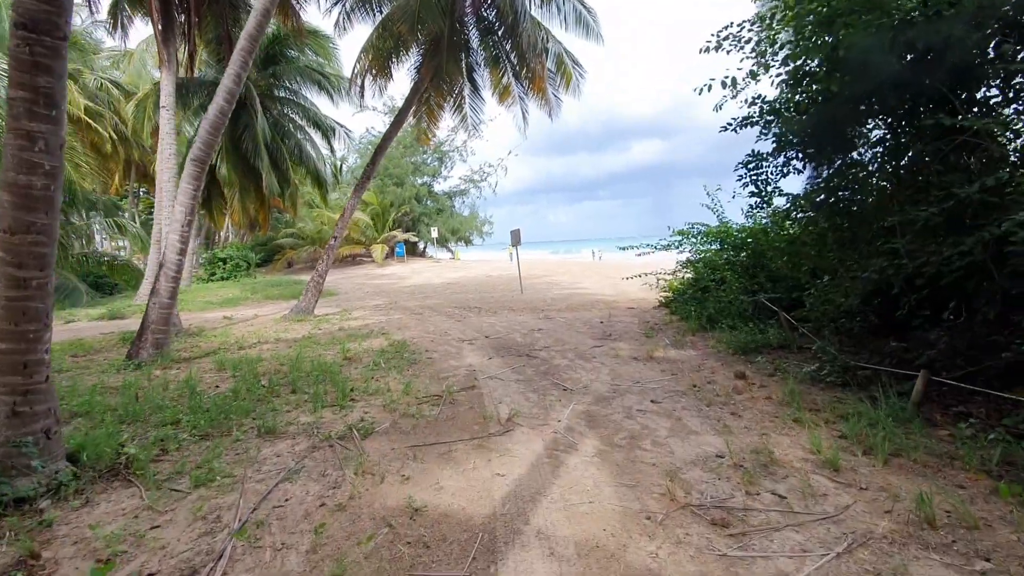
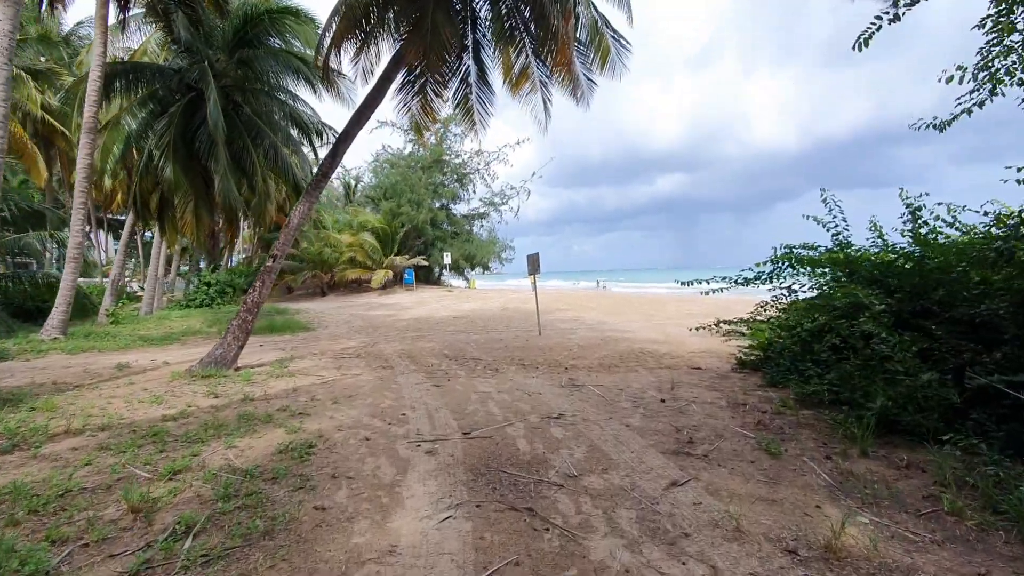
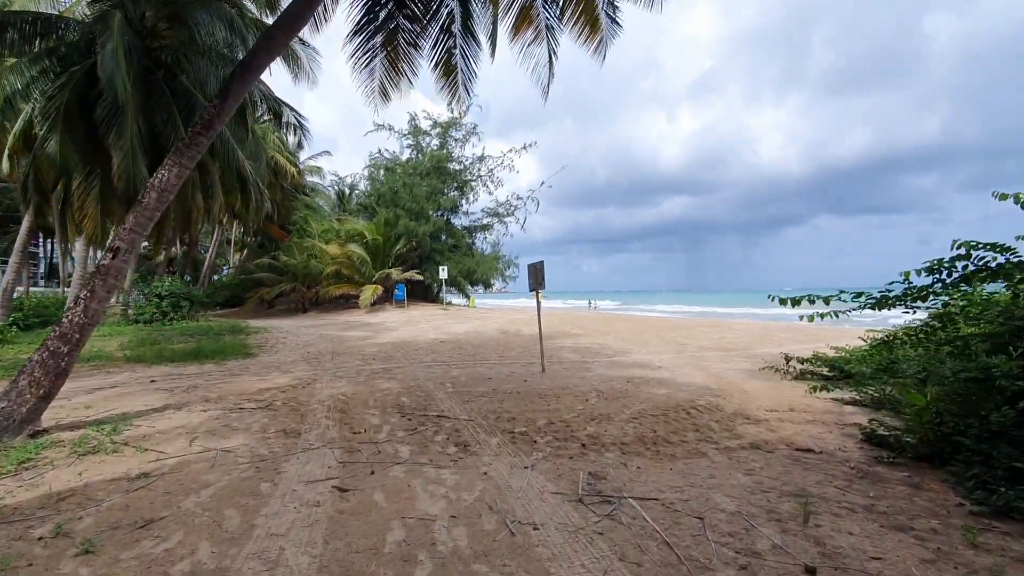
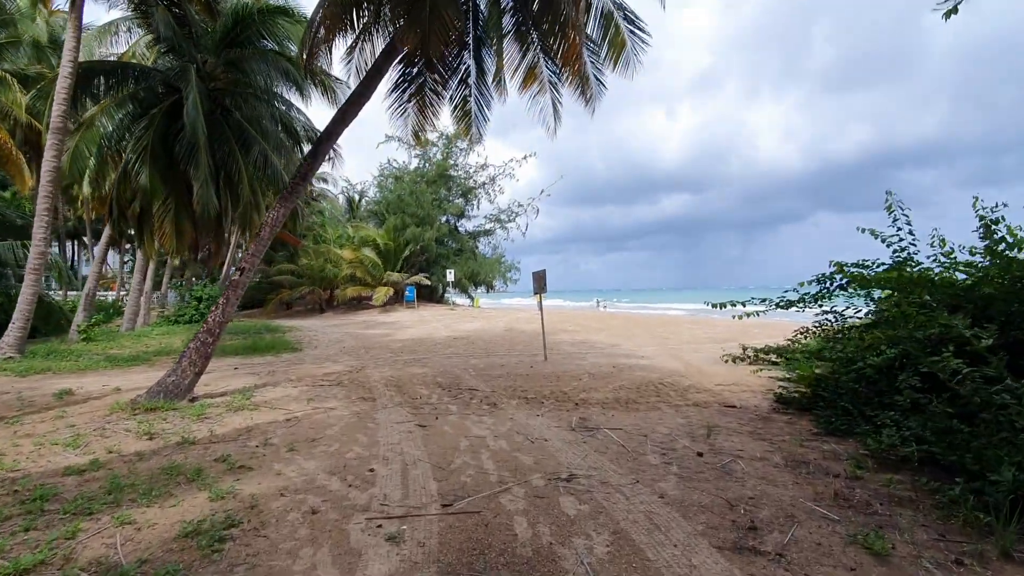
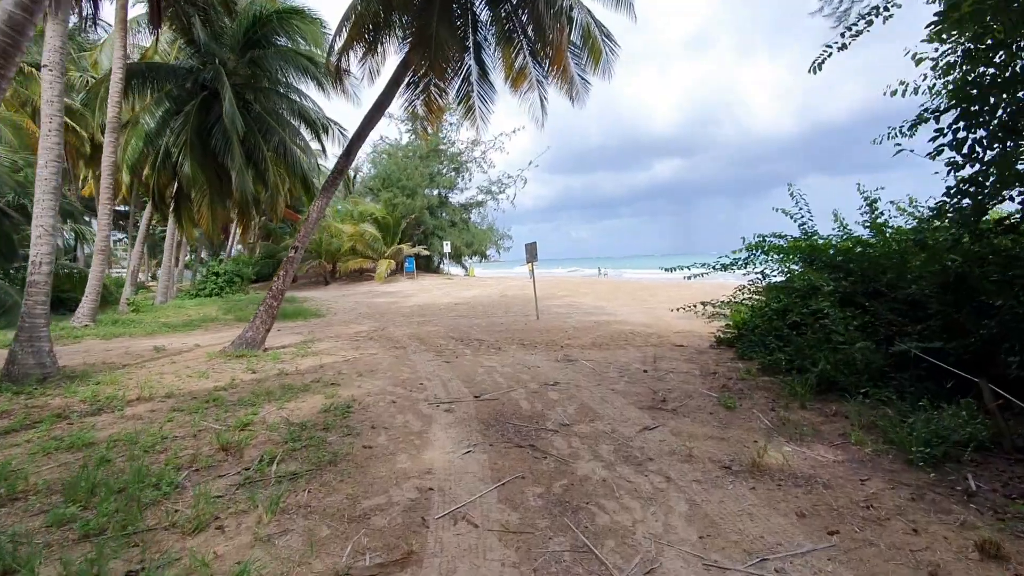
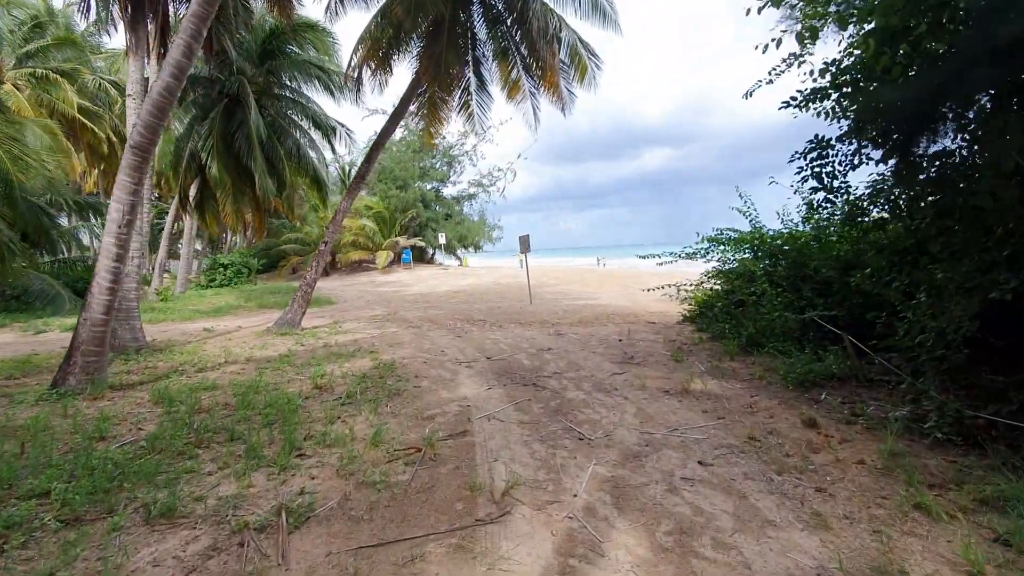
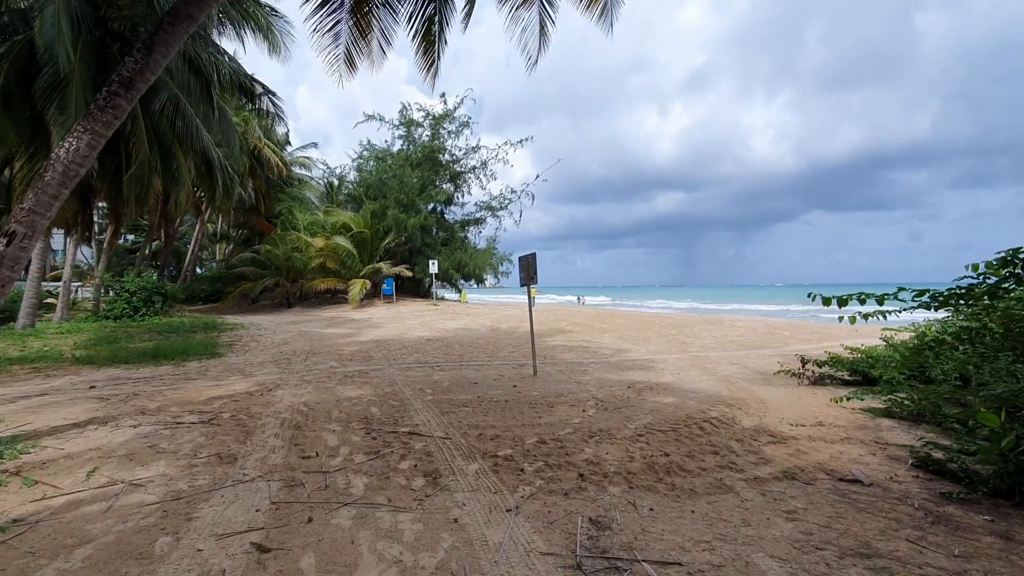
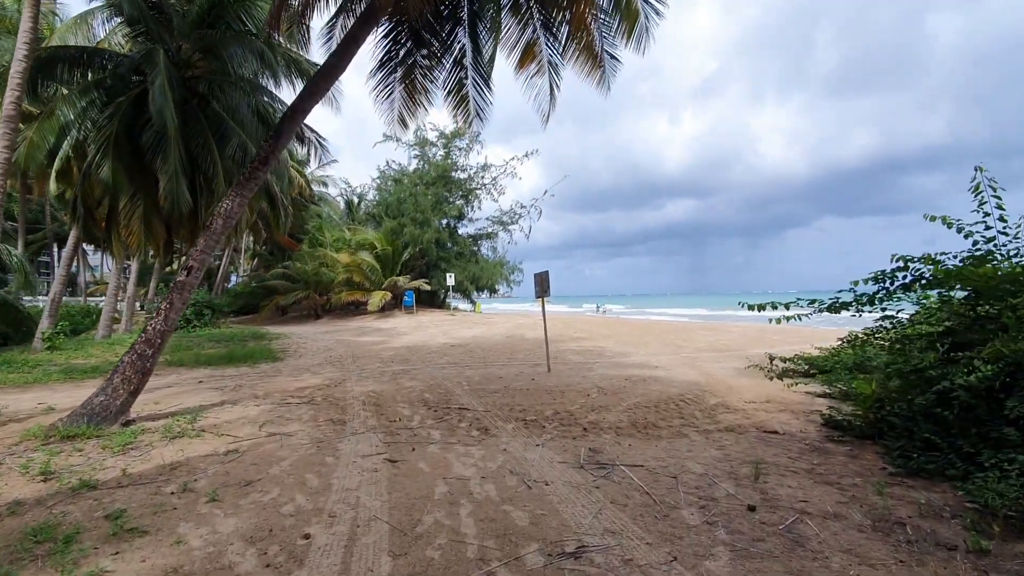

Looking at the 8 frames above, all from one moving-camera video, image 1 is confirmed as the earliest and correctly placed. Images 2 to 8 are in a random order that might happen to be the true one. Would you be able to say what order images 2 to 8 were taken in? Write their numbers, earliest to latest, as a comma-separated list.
6, 5, 2, 4, 8, 3, 7
